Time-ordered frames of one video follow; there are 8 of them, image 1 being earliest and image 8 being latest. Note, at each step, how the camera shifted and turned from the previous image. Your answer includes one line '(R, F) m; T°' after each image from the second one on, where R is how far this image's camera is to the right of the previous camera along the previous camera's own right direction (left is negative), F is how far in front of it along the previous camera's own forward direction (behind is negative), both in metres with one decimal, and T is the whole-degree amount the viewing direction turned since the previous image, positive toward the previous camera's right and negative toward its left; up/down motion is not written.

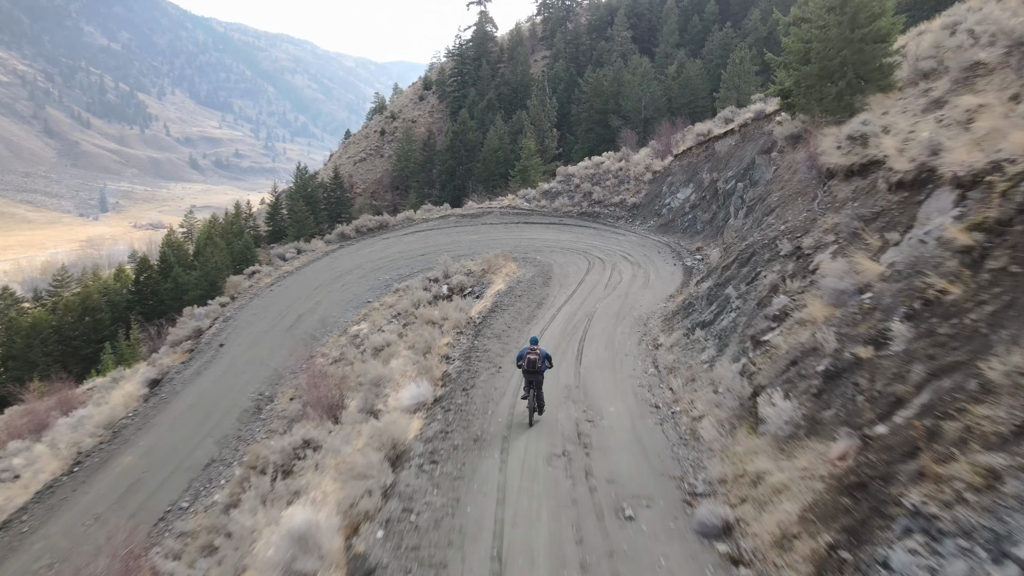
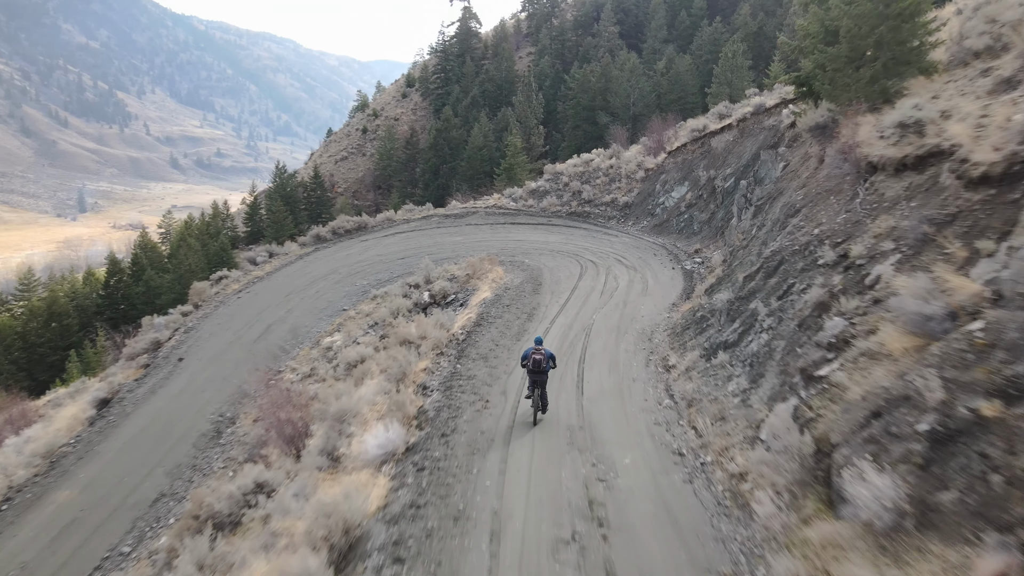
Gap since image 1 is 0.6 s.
(0.0, +1.8) m; +1°
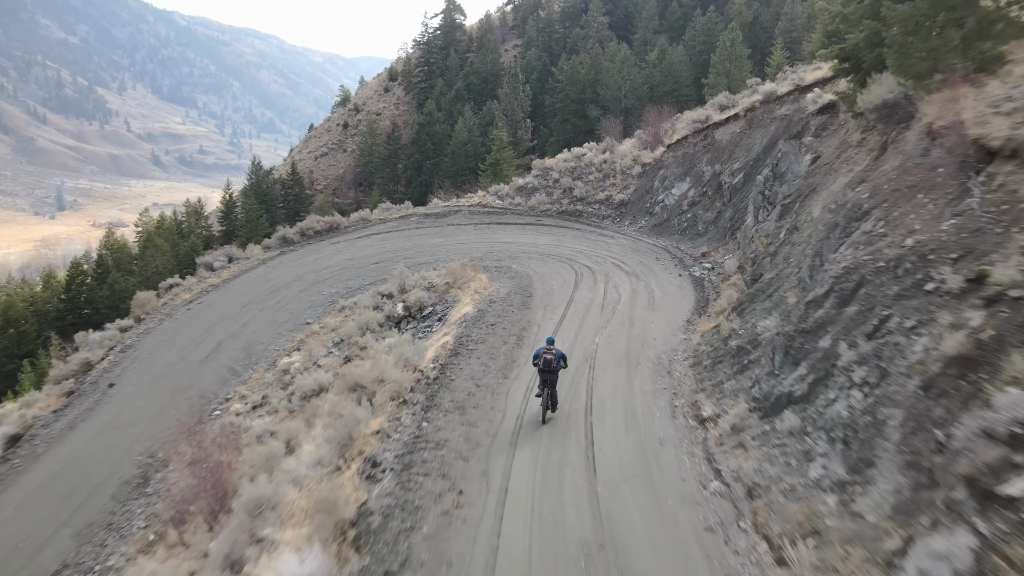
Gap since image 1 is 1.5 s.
(0.0, +2.7) m; +1°
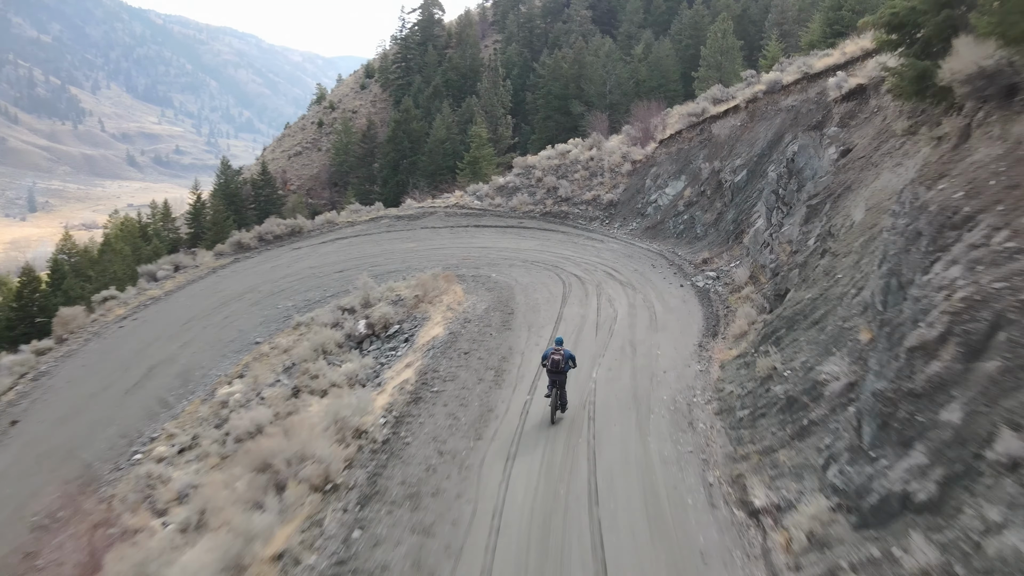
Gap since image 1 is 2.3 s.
(+0.1, +2.5) m; +1°
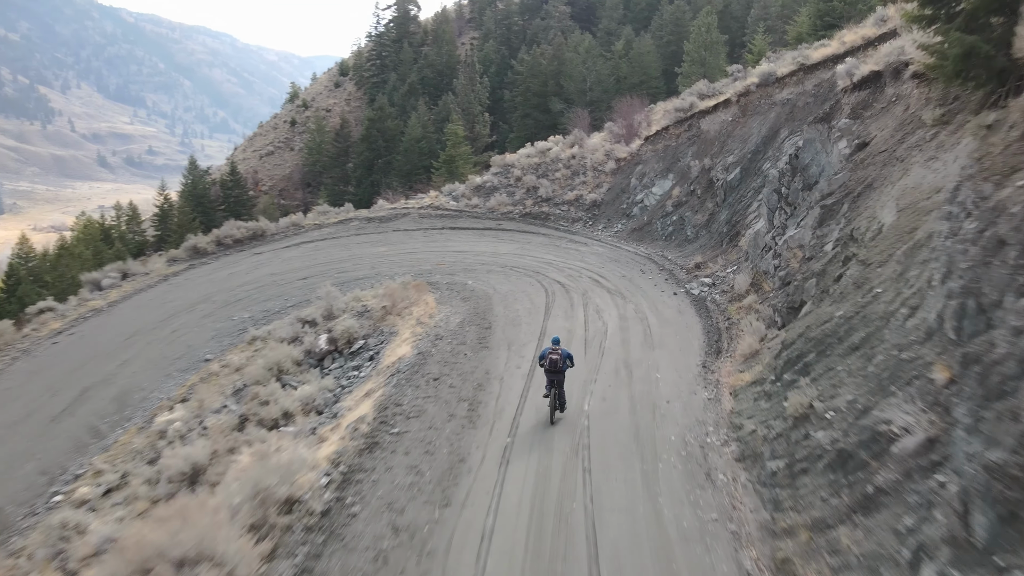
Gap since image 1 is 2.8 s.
(0.0, +1.6) m; +2°
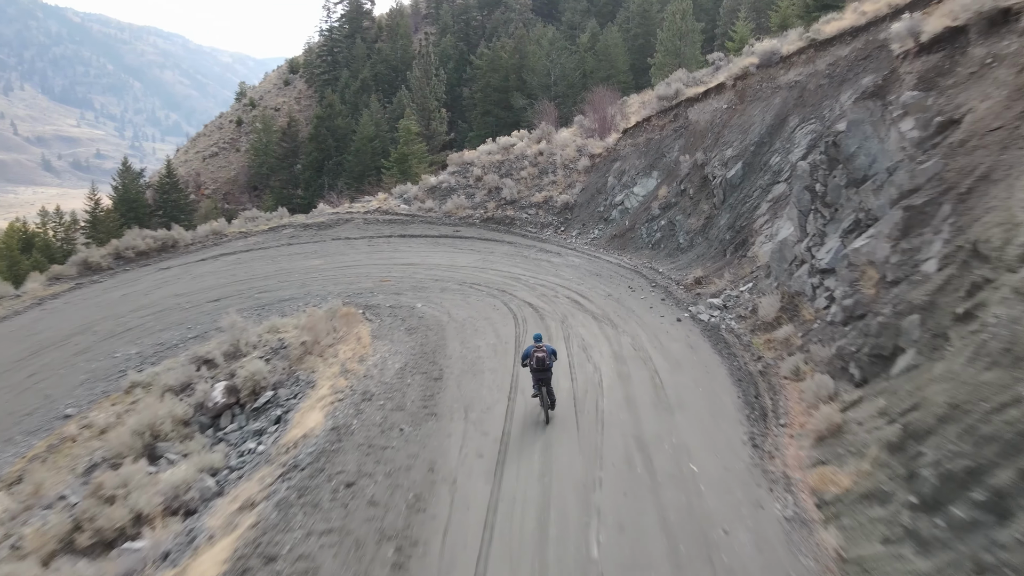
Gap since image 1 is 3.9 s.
(+0.1, +3.7) m; +3°
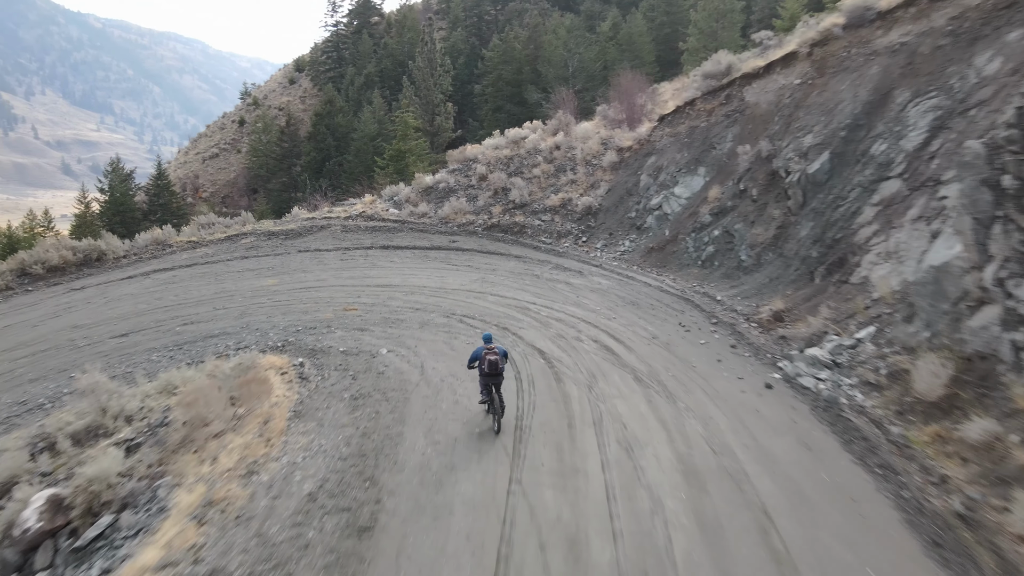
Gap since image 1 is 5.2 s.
(+0.2, +4.5) m; -1°
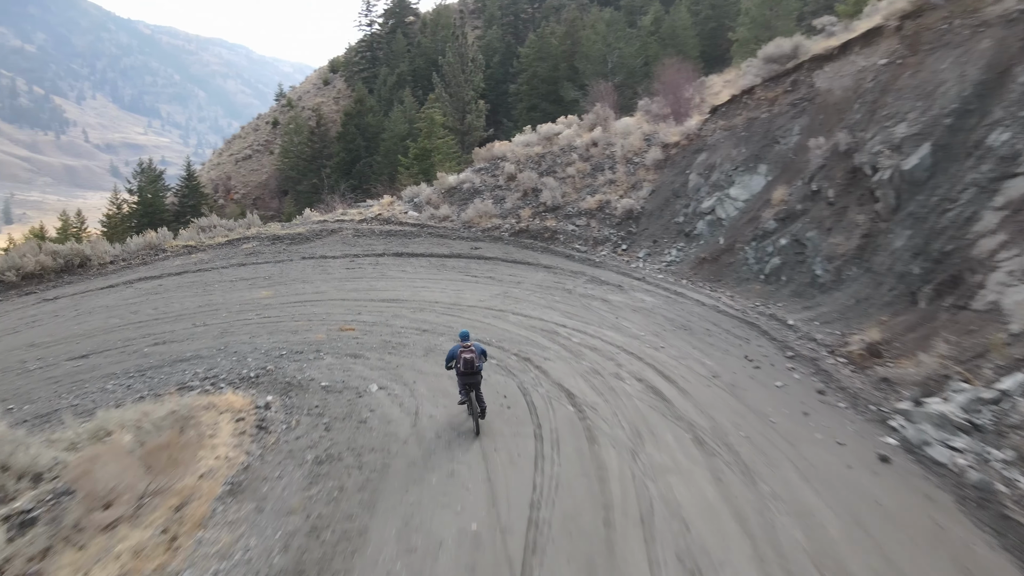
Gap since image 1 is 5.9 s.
(+0.2, +2.2) m; -3°
